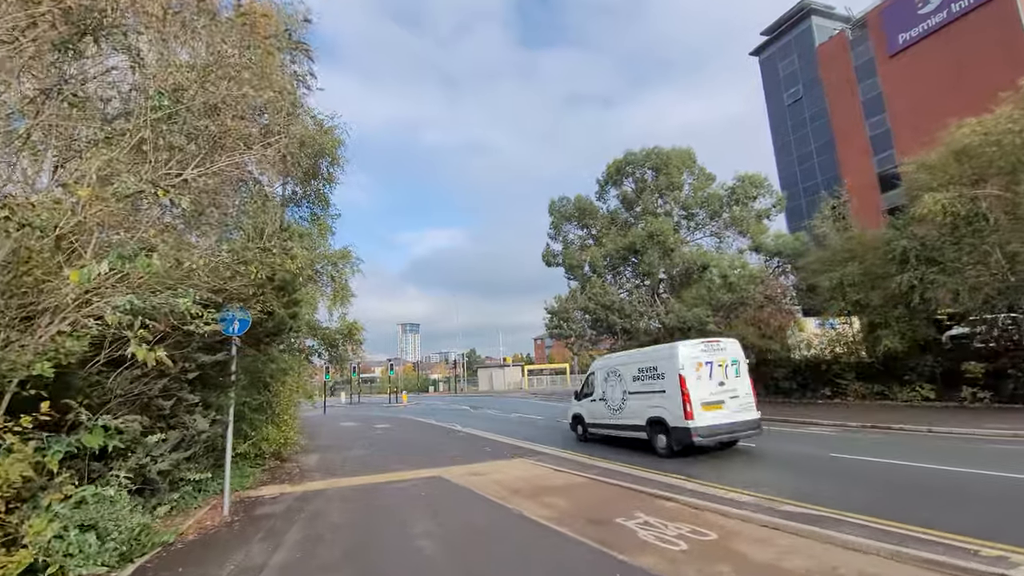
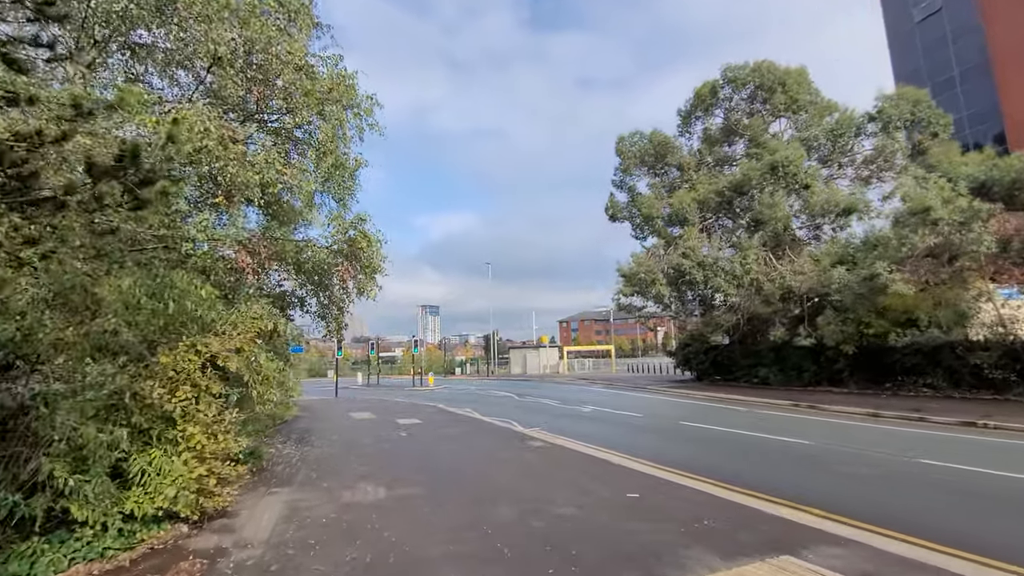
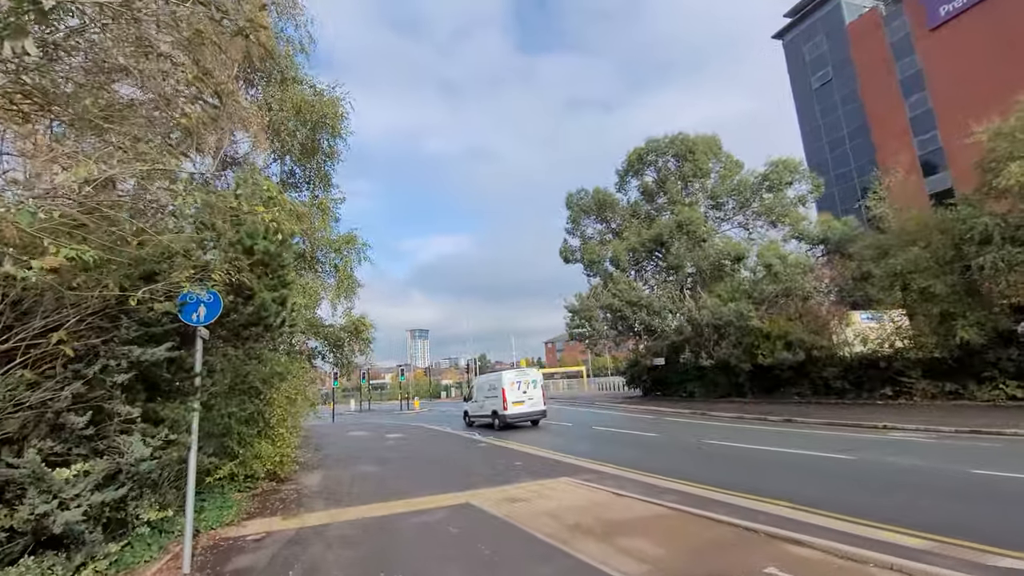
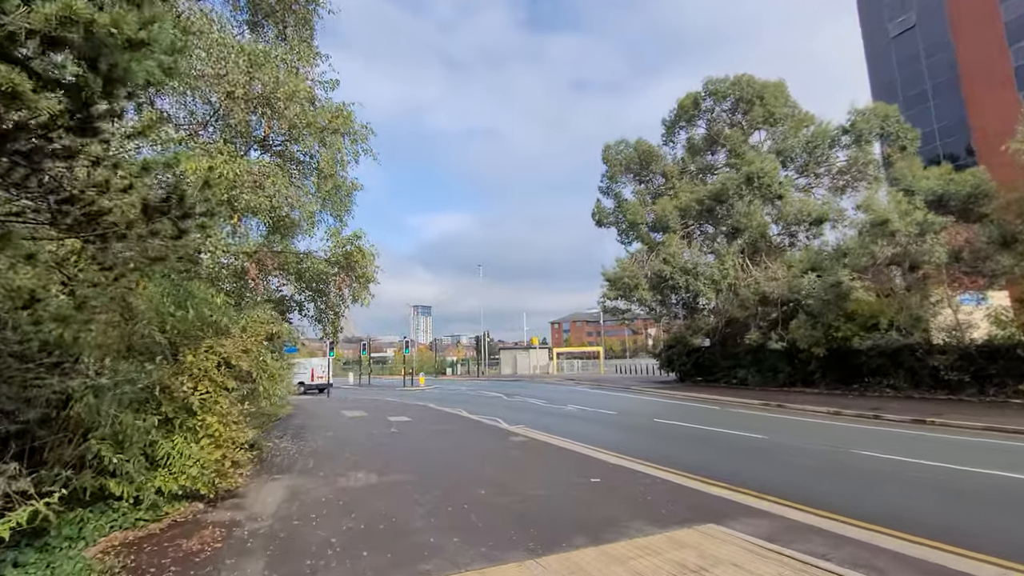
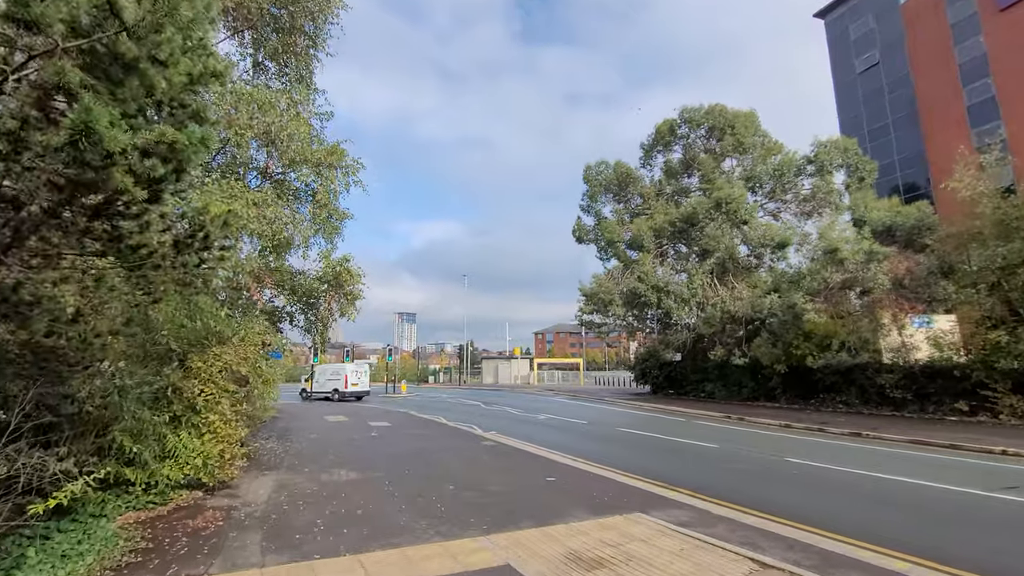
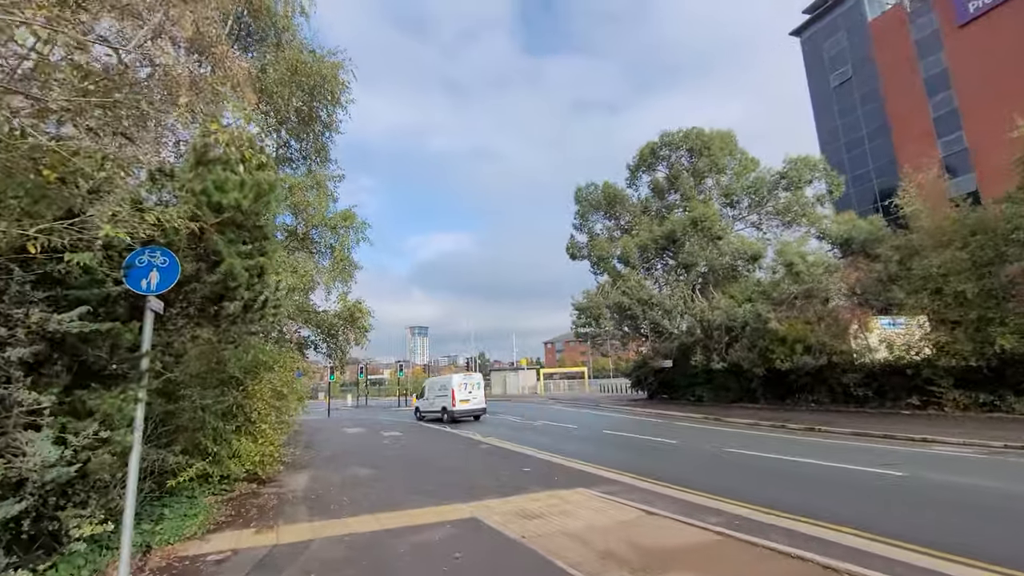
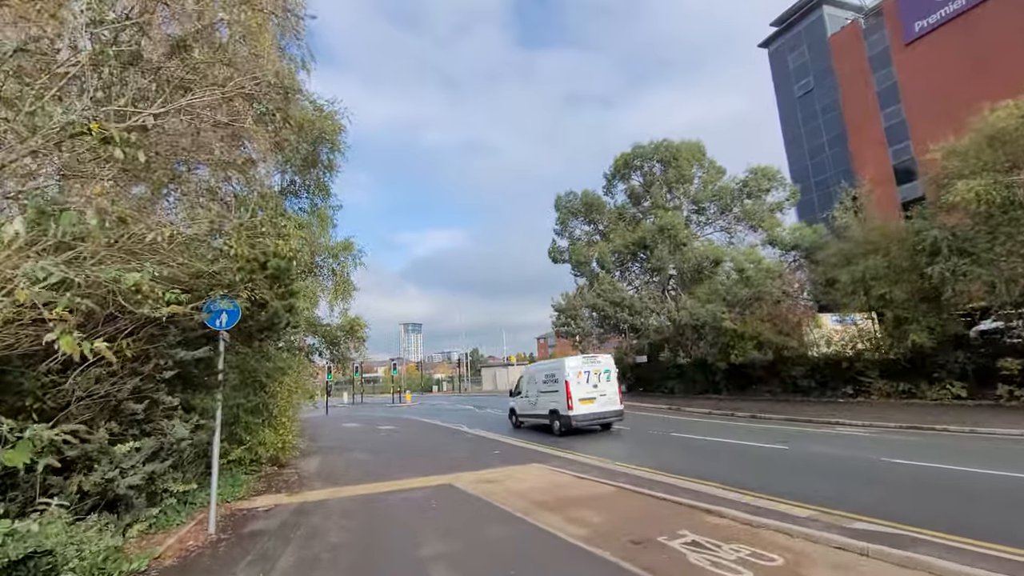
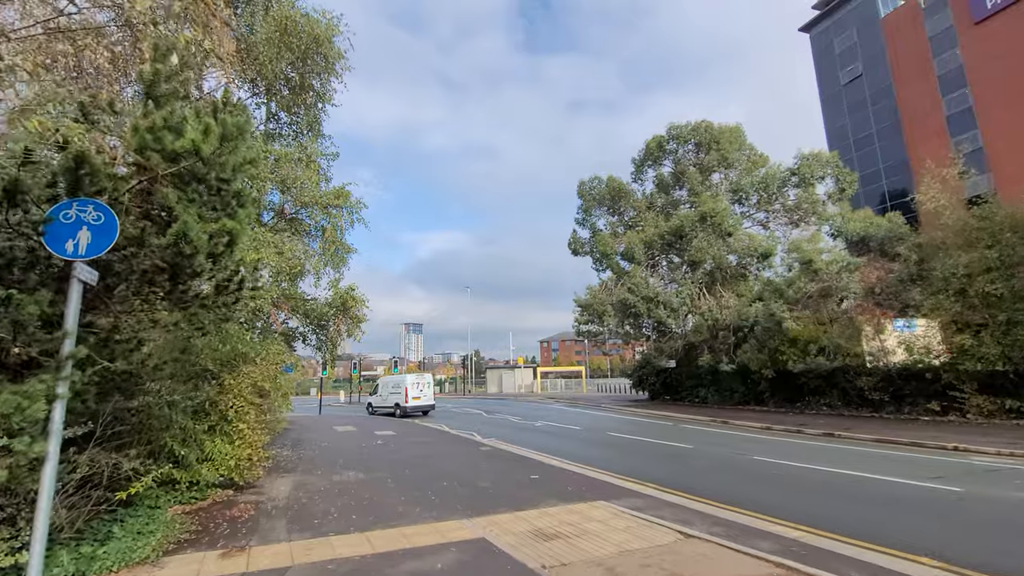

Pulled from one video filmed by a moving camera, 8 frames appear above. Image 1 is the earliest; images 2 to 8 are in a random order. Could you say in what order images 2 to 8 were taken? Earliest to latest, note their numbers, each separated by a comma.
7, 3, 6, 8, 5, 4, 2
